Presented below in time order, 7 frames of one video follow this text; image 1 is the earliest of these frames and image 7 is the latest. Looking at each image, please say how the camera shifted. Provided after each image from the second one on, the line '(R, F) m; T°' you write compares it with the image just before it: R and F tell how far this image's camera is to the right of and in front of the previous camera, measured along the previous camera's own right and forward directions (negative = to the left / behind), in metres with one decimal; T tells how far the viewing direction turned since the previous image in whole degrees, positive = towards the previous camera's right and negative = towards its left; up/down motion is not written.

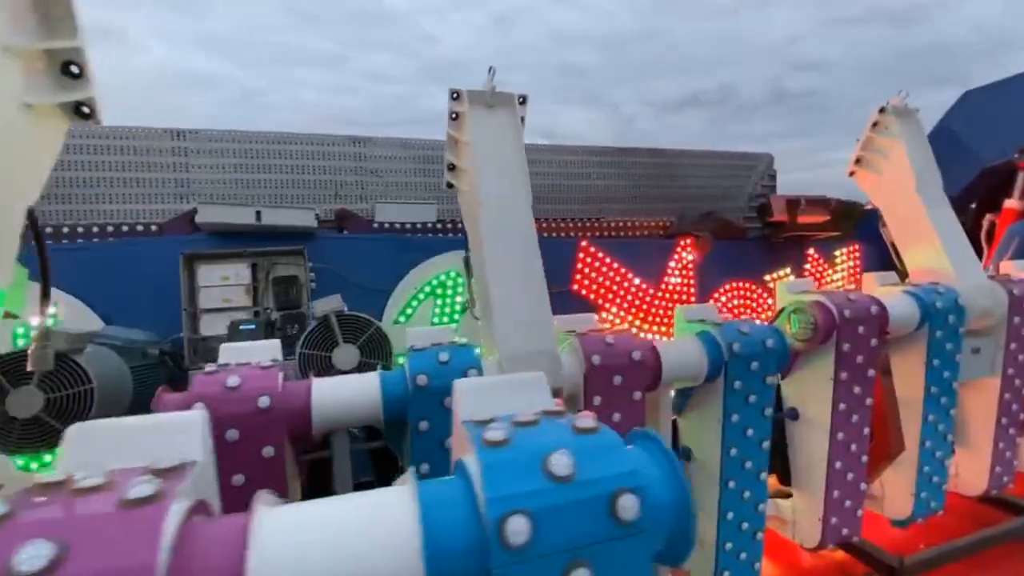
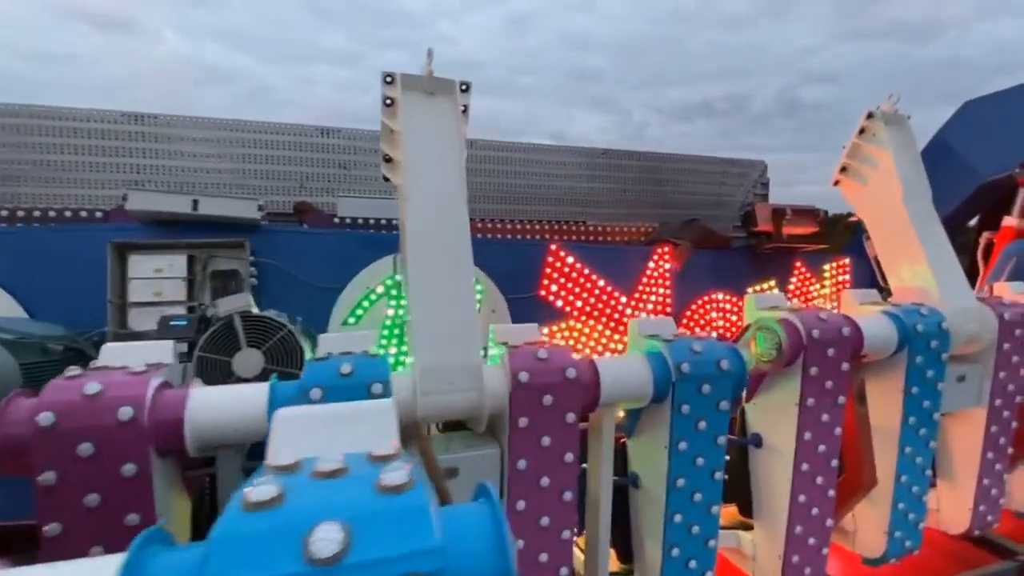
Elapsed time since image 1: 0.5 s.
(+0.2, +0.2) m; 0°
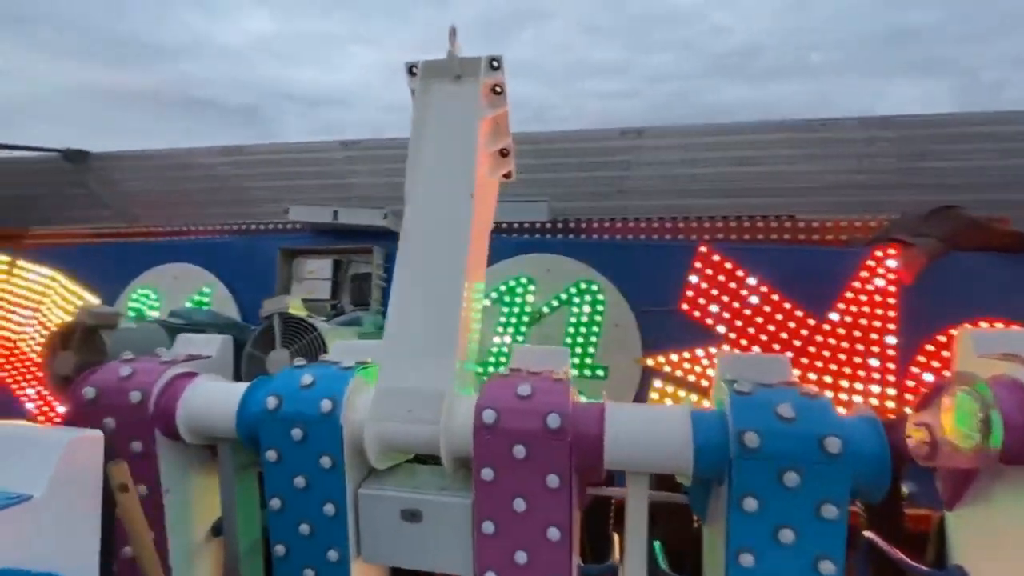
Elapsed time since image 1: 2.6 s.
(+0.6, +0.5) m; -29°
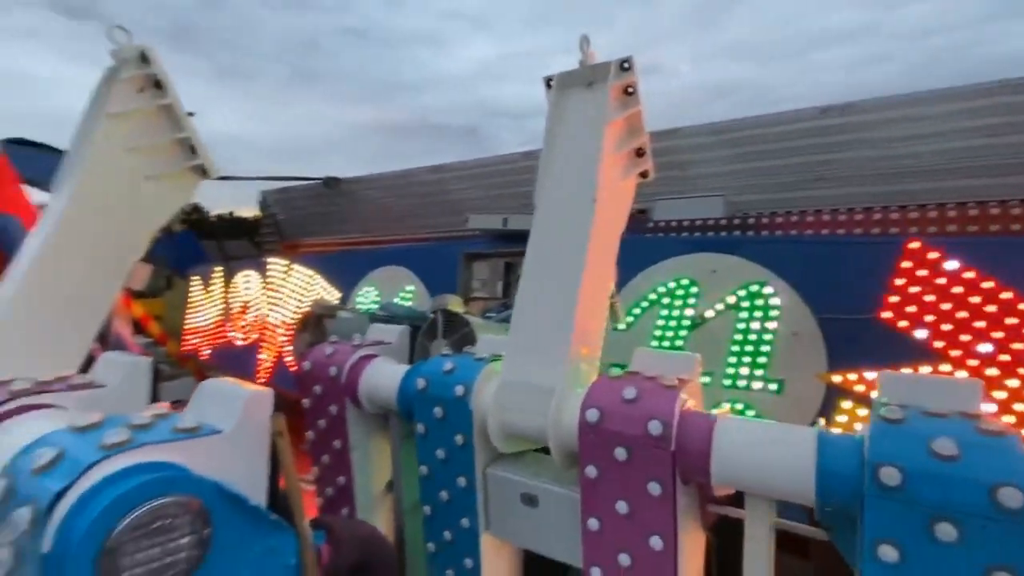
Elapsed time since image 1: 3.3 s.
(+0.2, 0.0) m; -23°
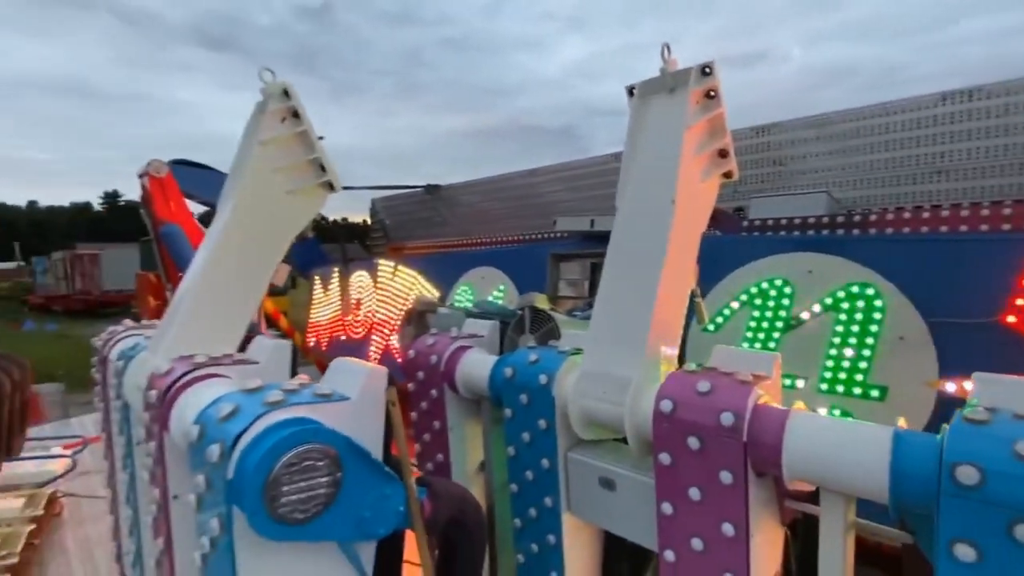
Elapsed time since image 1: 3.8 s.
(0.0, -0.1) m; -10°
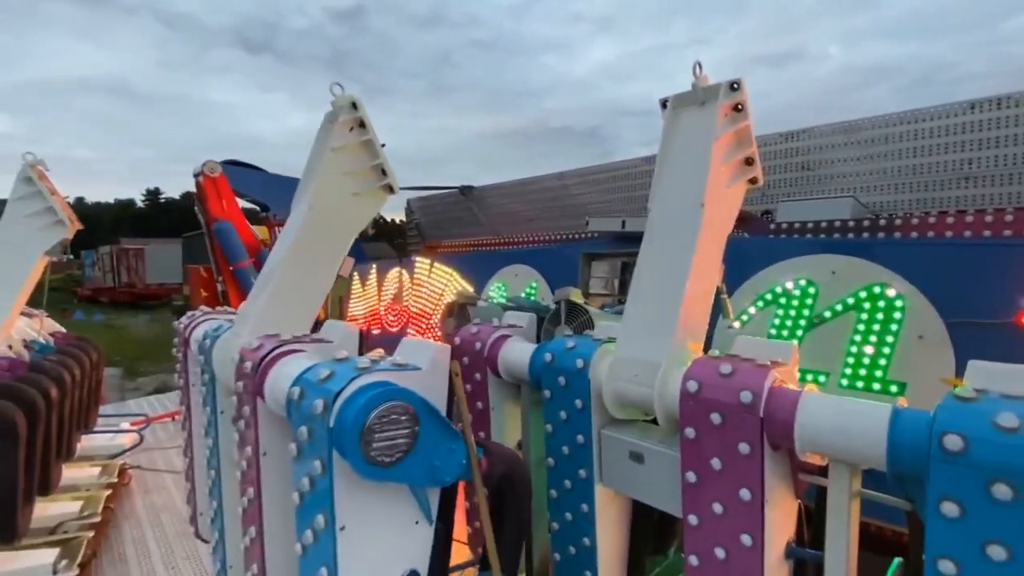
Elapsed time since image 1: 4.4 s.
(-0.1, -0.2) m; -3°
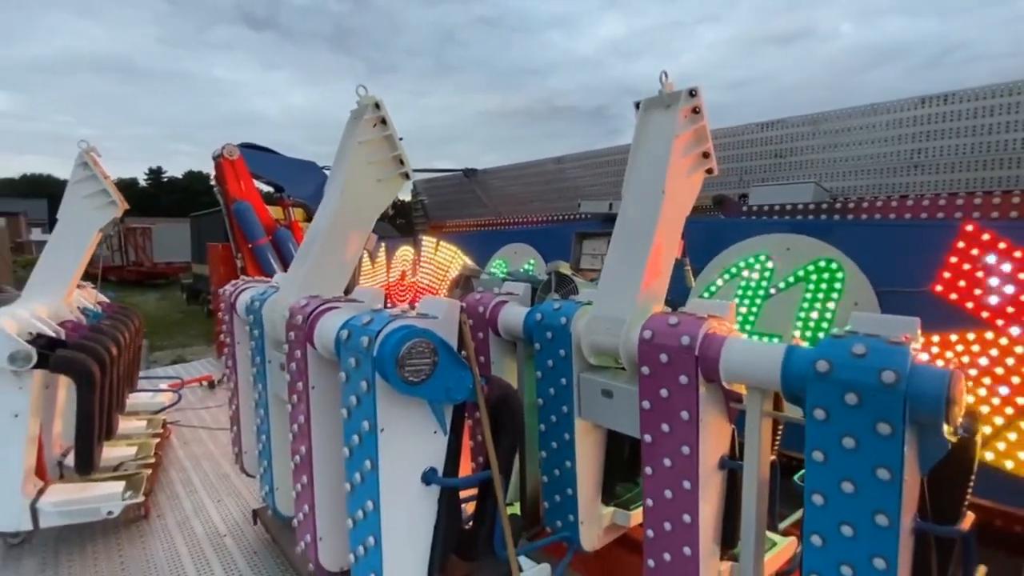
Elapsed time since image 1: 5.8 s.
(0.0, -0.4) m; 0°
